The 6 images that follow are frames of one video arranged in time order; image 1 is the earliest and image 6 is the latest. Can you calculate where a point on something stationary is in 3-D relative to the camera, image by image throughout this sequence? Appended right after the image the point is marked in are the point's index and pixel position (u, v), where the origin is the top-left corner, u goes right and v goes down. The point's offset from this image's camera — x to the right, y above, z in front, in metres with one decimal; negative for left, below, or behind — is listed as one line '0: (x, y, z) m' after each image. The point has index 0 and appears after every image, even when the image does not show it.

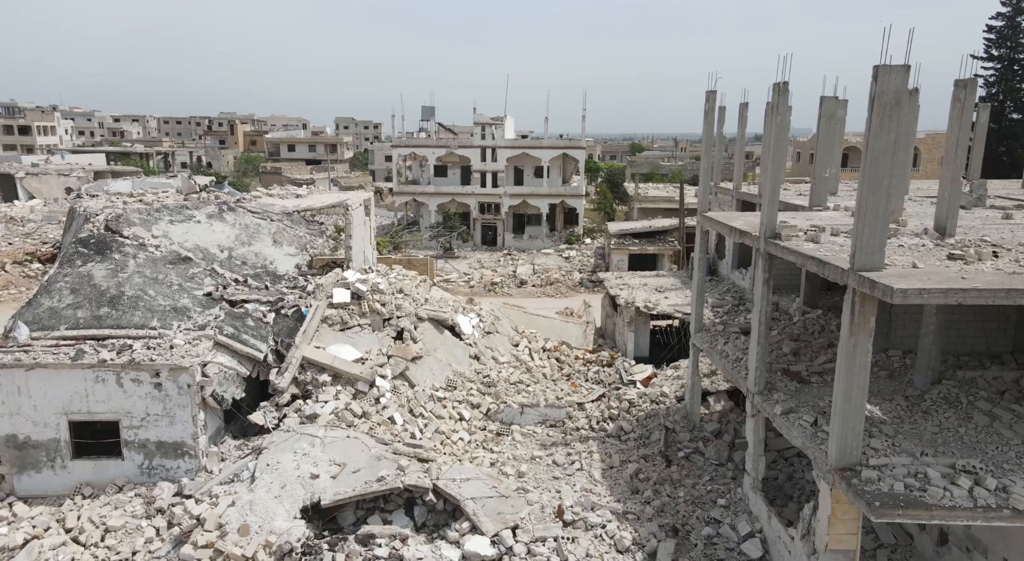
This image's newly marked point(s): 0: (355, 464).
0: (-2.8, -3.2, +11.7) m
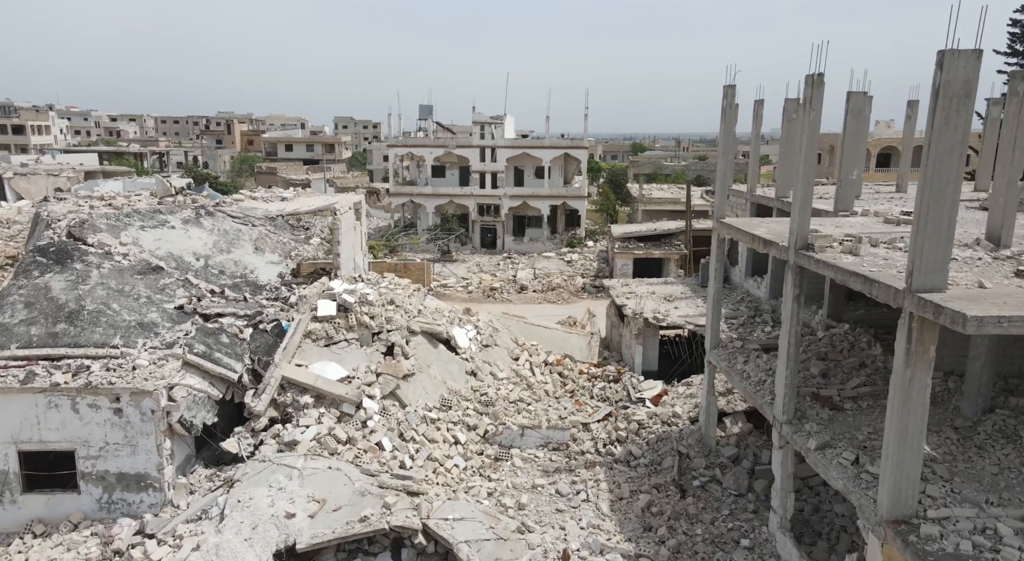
0: (-2.8, -3.5, +10.5) m
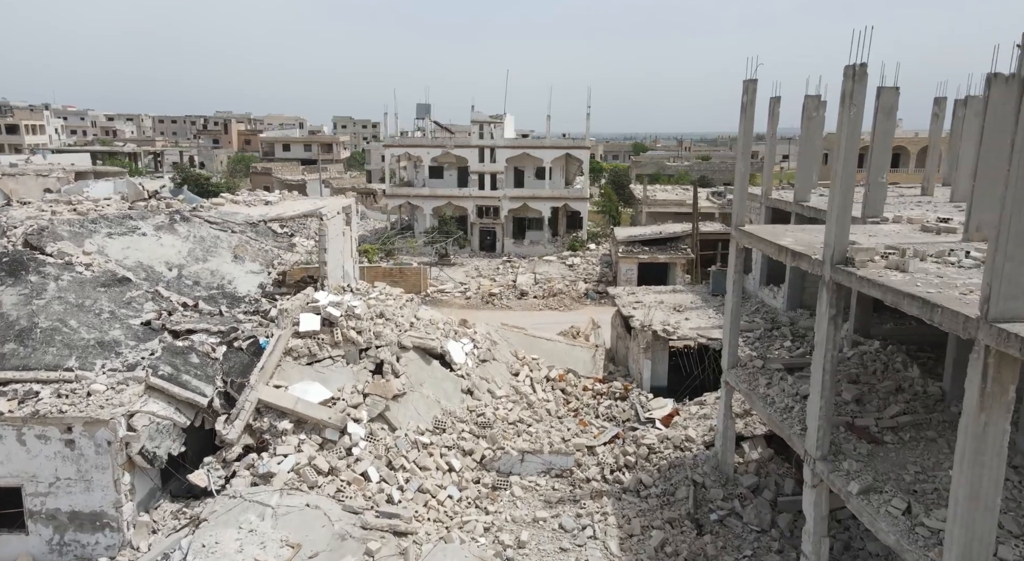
0: (-2.8, -3.7, +9.4) m
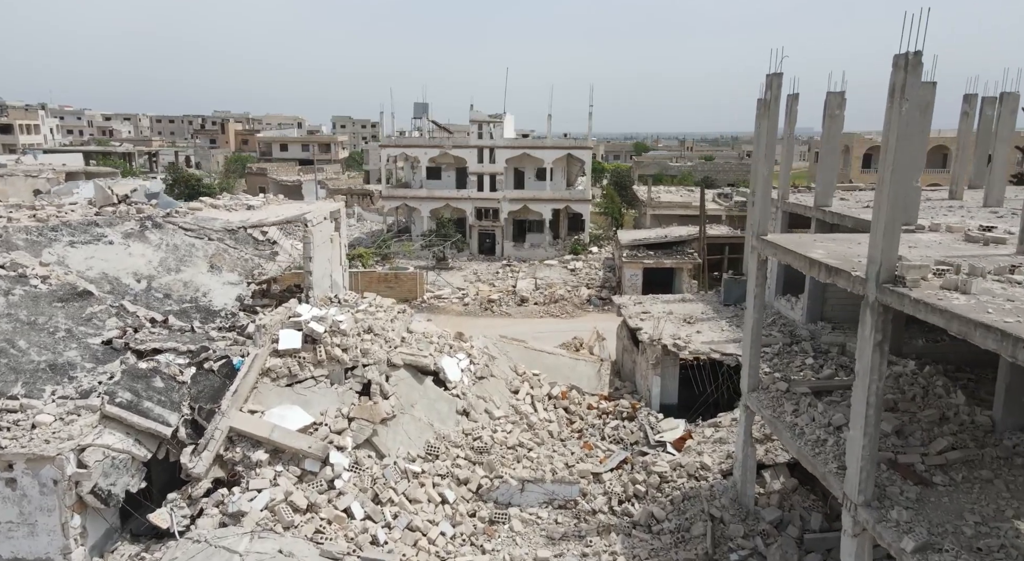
0: (-2.8, -3.9, +8.3) m
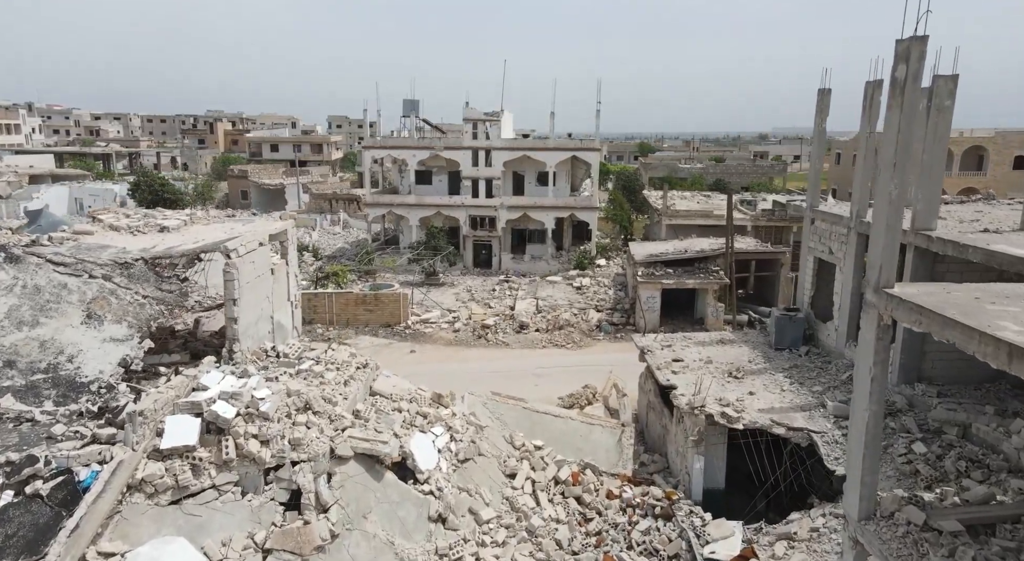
0: (-2.9, -4.7, +4.5) m
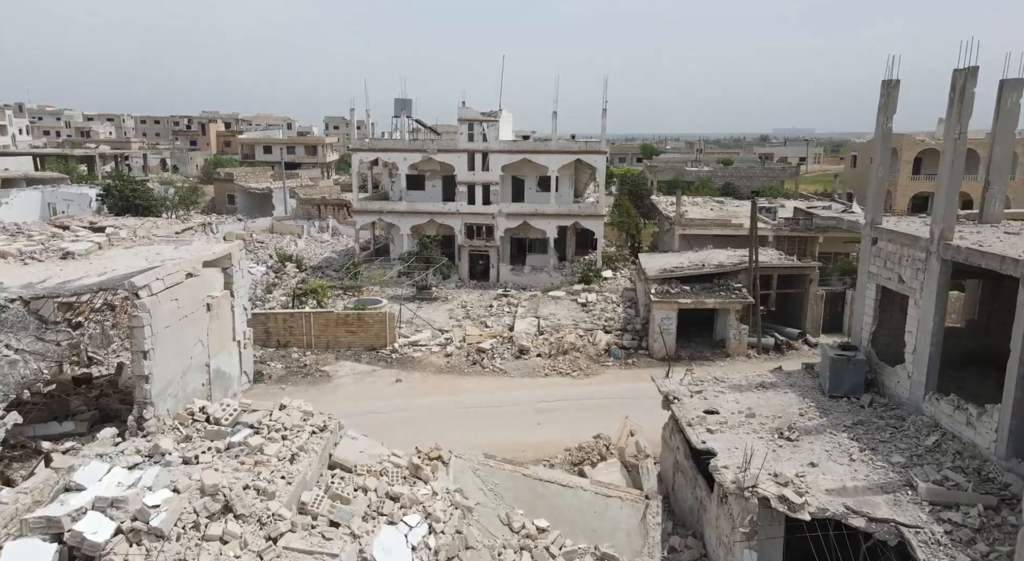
0: (-3.0, -5.3, +1.9) m
